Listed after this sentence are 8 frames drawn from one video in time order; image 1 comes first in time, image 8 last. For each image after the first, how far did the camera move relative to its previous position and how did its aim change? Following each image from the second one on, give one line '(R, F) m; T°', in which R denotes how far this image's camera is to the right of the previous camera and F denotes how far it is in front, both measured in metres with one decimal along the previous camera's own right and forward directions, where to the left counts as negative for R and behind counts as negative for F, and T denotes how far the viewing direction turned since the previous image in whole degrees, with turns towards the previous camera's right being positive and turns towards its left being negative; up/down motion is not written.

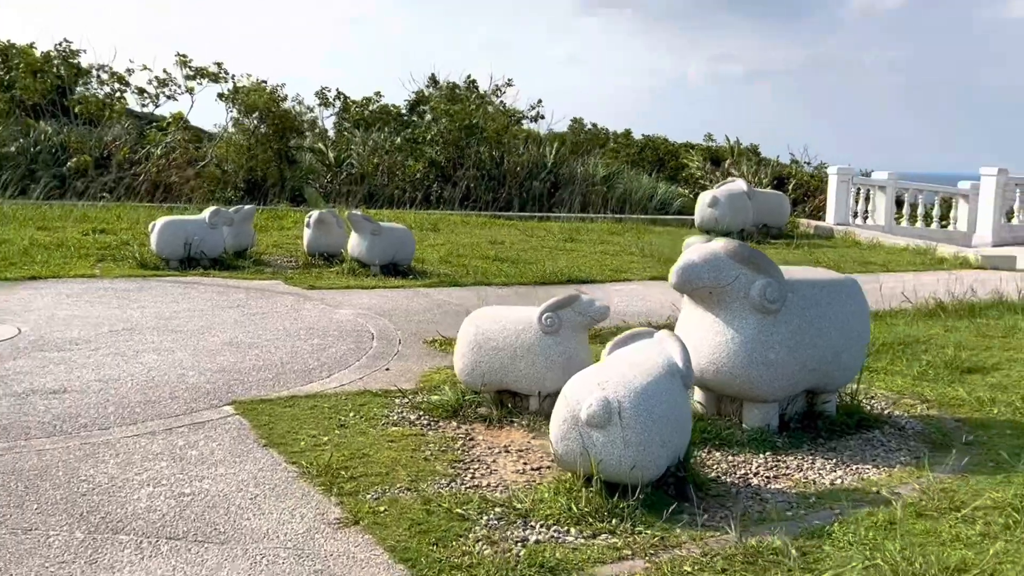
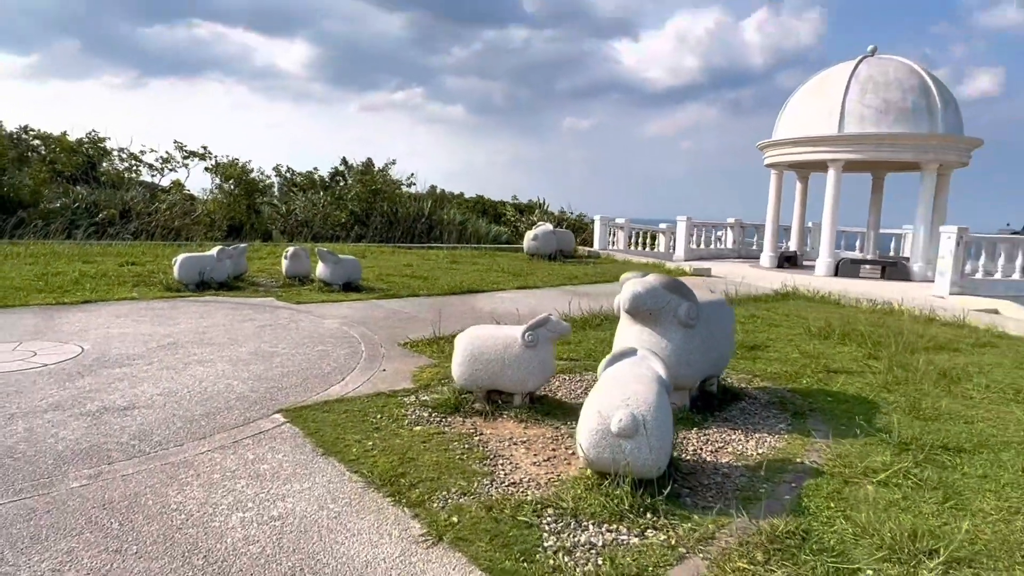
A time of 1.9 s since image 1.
(-0.2, 0.0) m; 0°
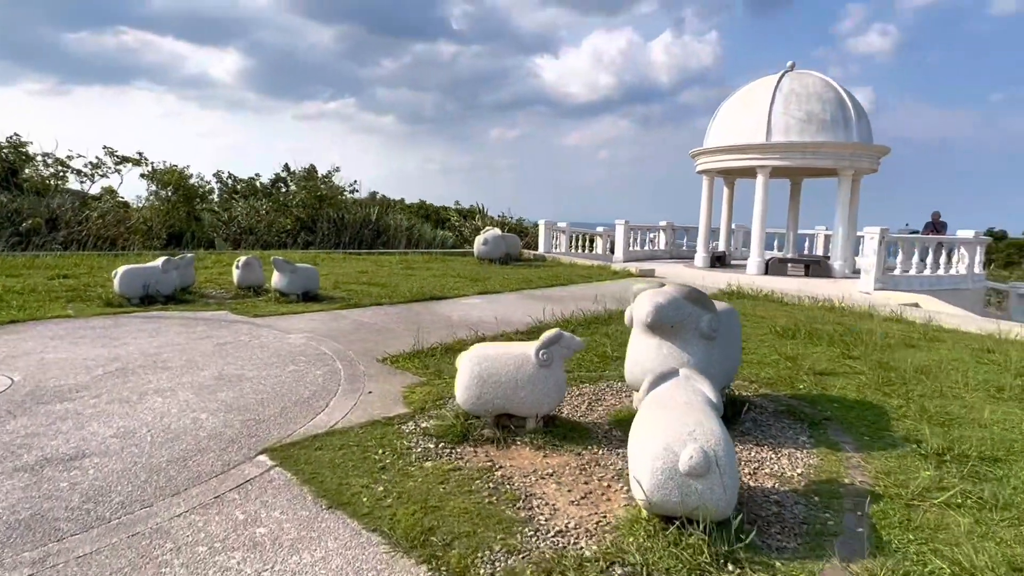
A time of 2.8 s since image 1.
(-0.3, +0.3) m; +5°
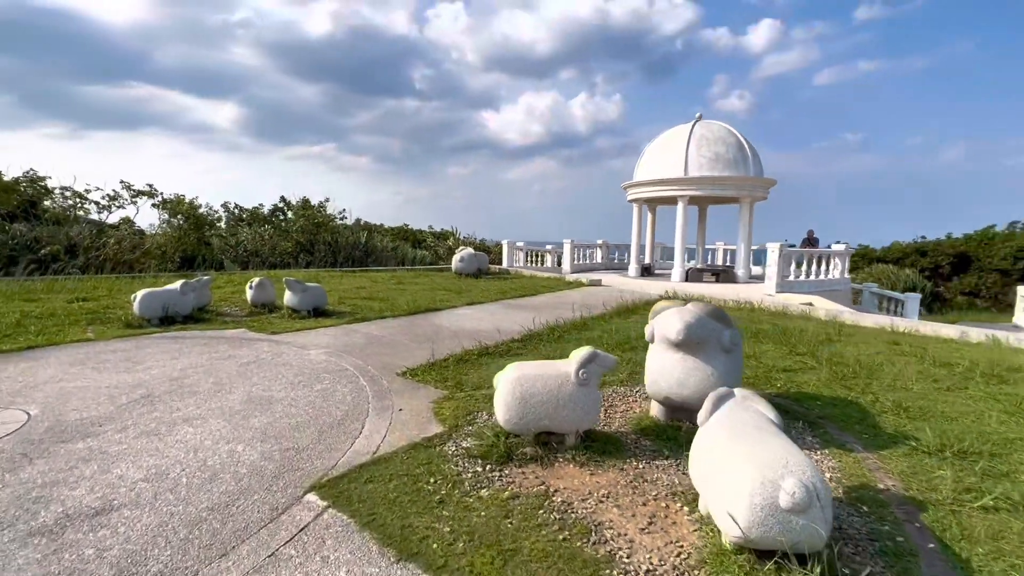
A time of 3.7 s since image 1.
(-0.2, +0.2) m; -1°
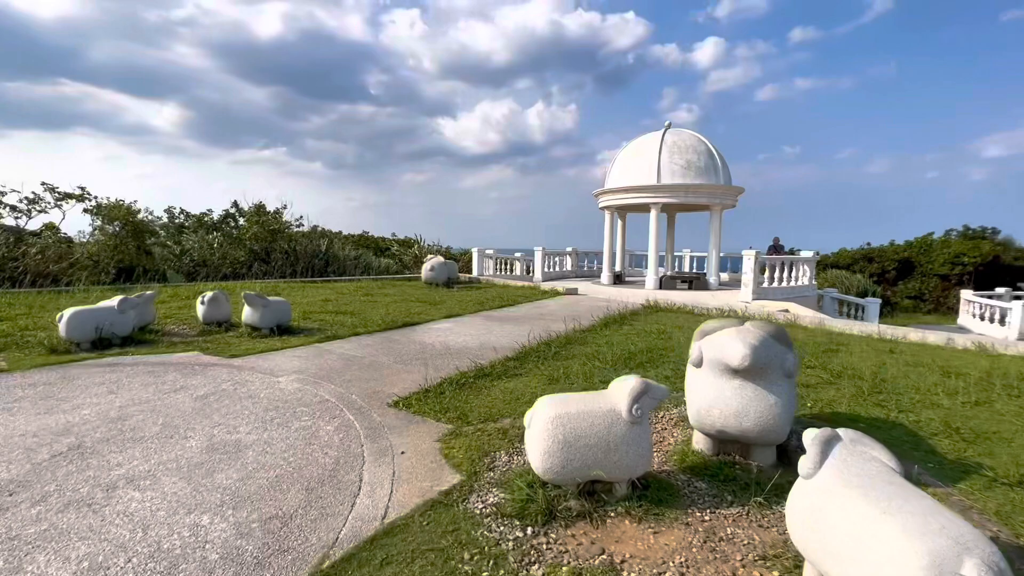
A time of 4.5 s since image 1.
(-0.5, +0.7) m; +5°
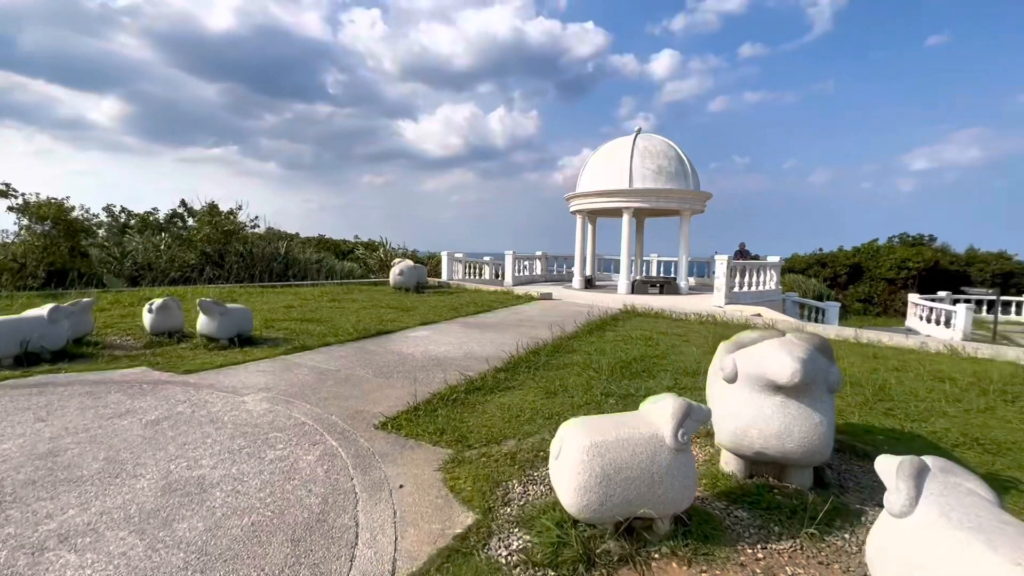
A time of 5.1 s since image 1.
(-0.4, +0.5) m; +5°
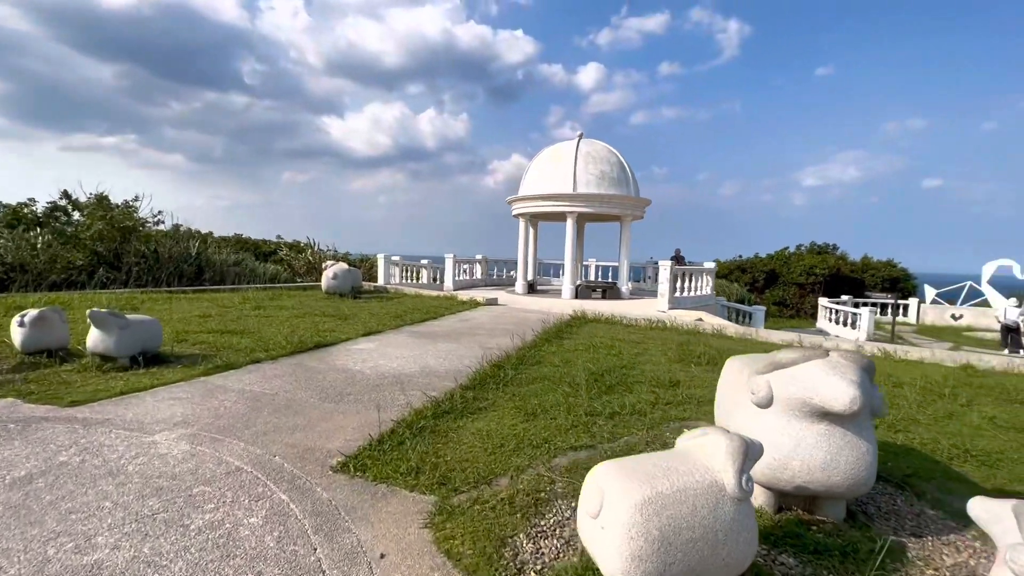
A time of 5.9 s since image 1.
(-0.5, +0.7) m; +8°
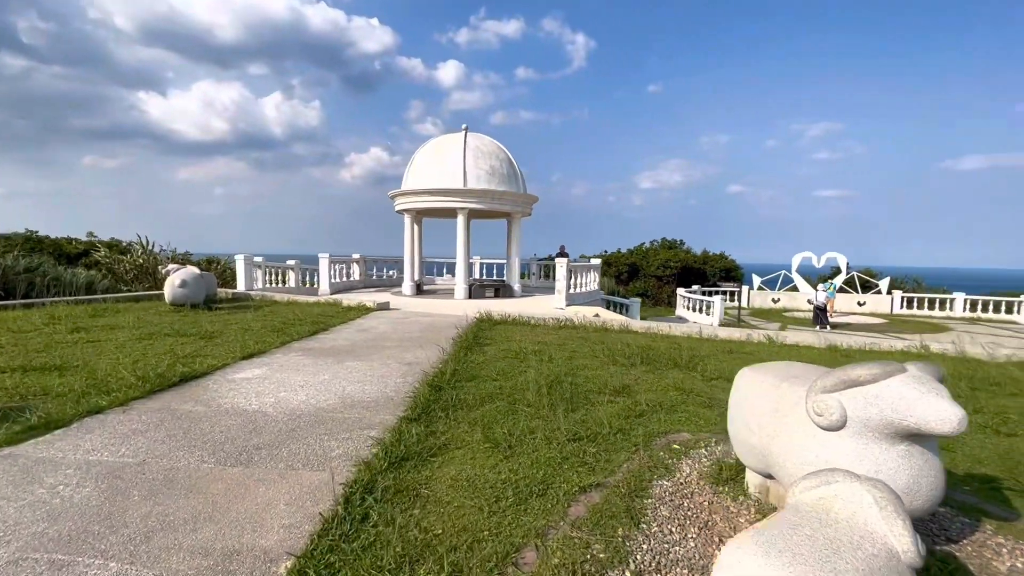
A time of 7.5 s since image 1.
(-0.9, +1.0) m; +16°
